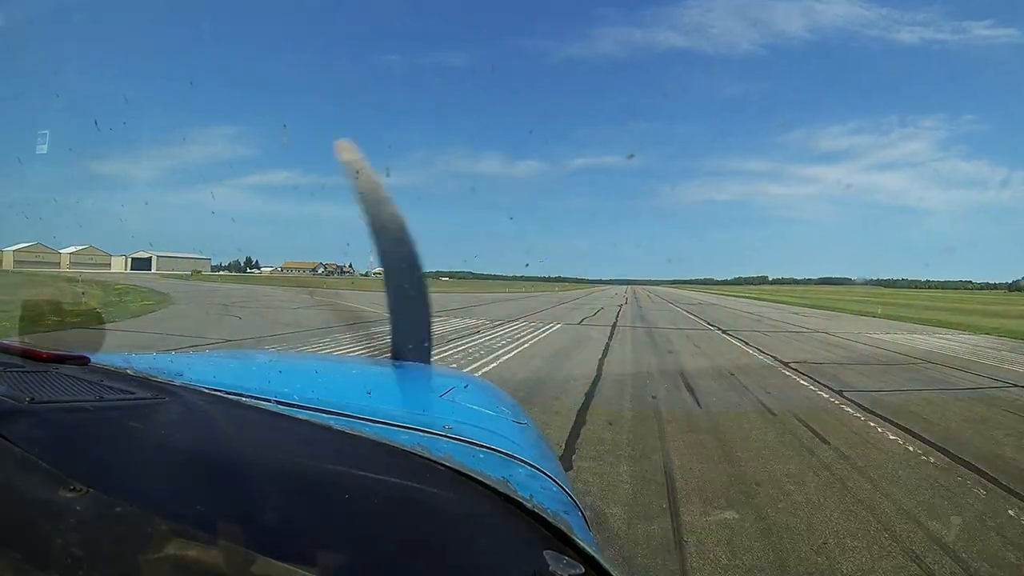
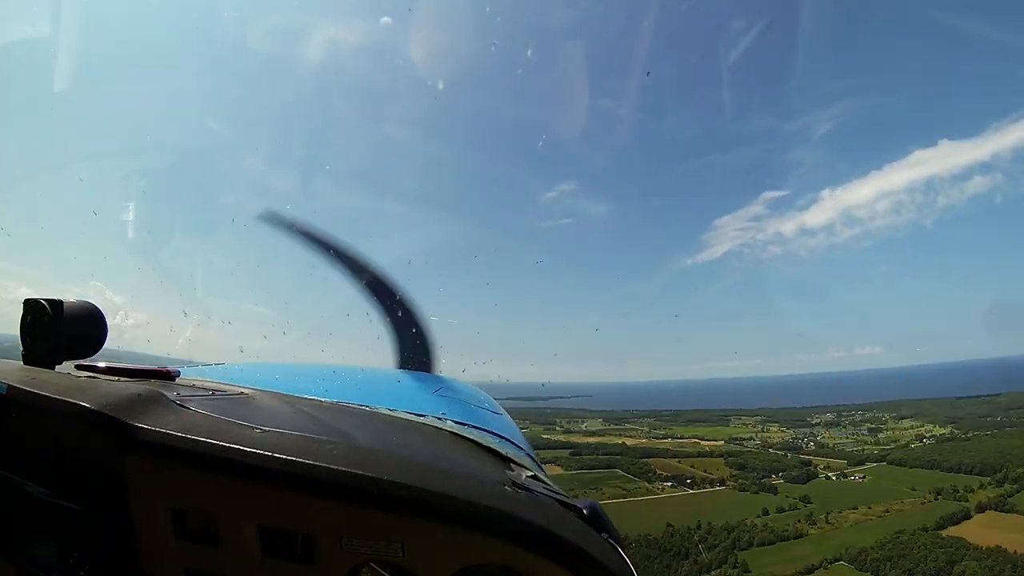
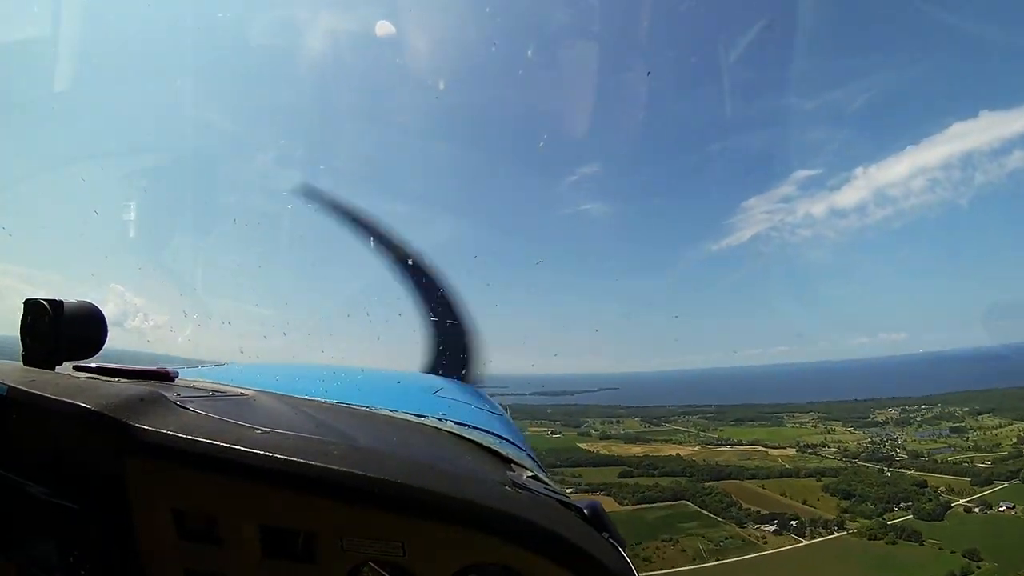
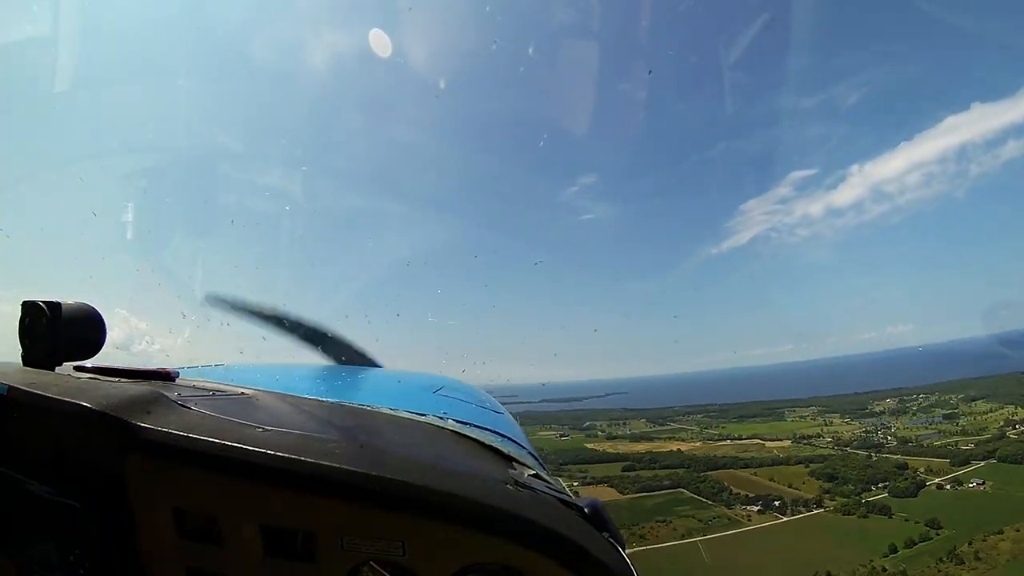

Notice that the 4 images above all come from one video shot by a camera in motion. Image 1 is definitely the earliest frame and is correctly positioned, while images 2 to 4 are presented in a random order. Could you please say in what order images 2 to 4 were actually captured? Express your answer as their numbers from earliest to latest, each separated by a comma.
2, 4, 3
